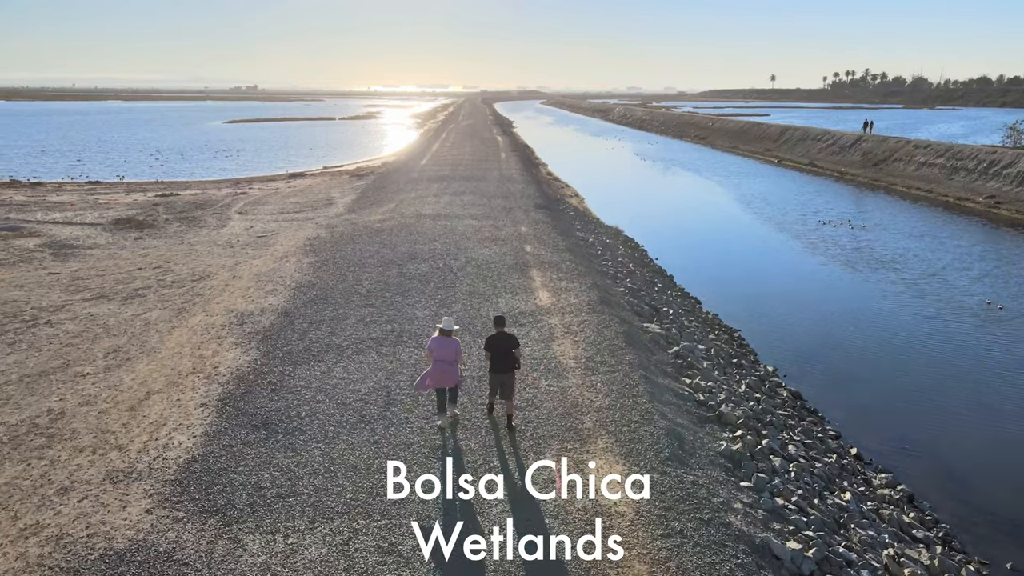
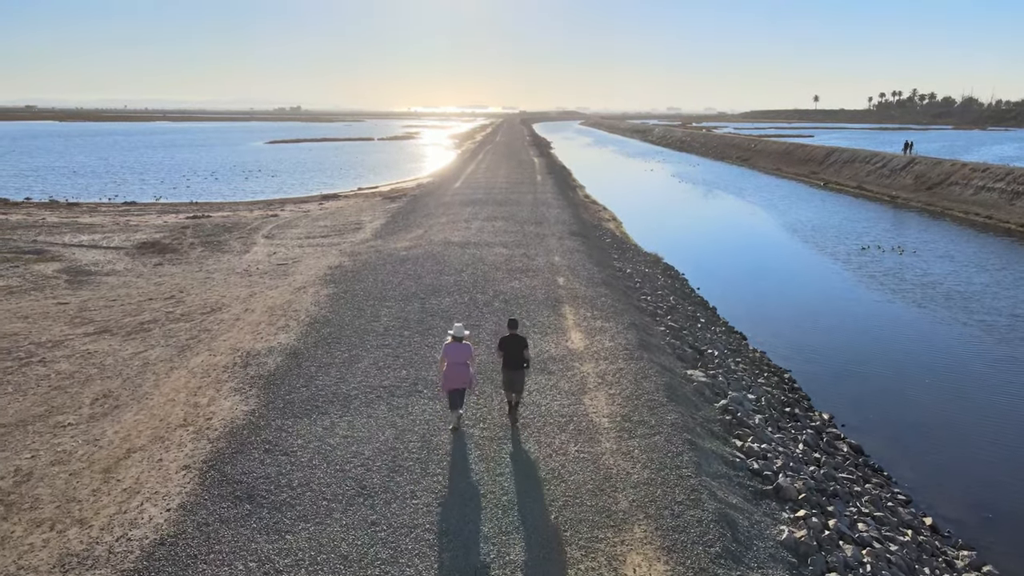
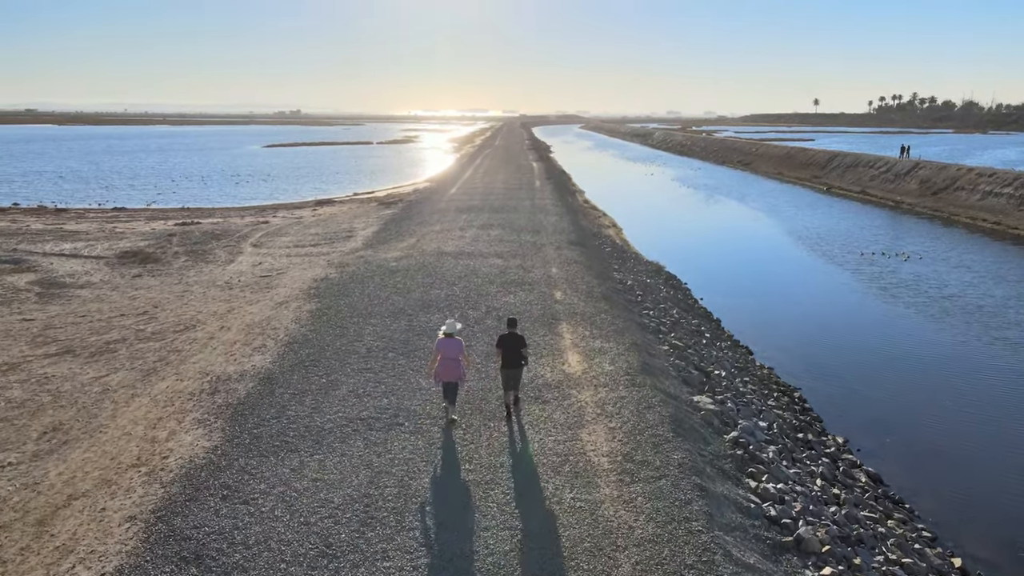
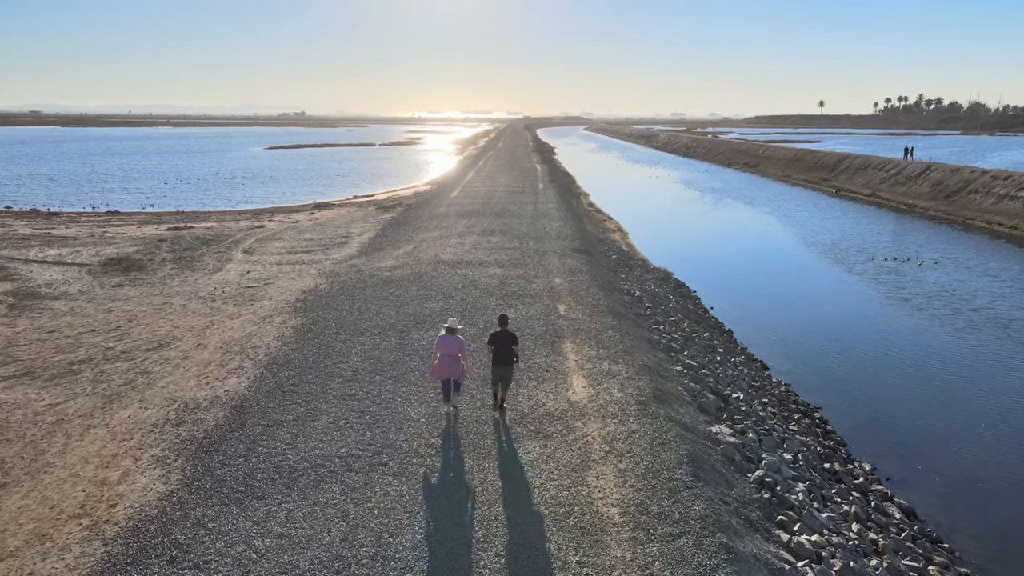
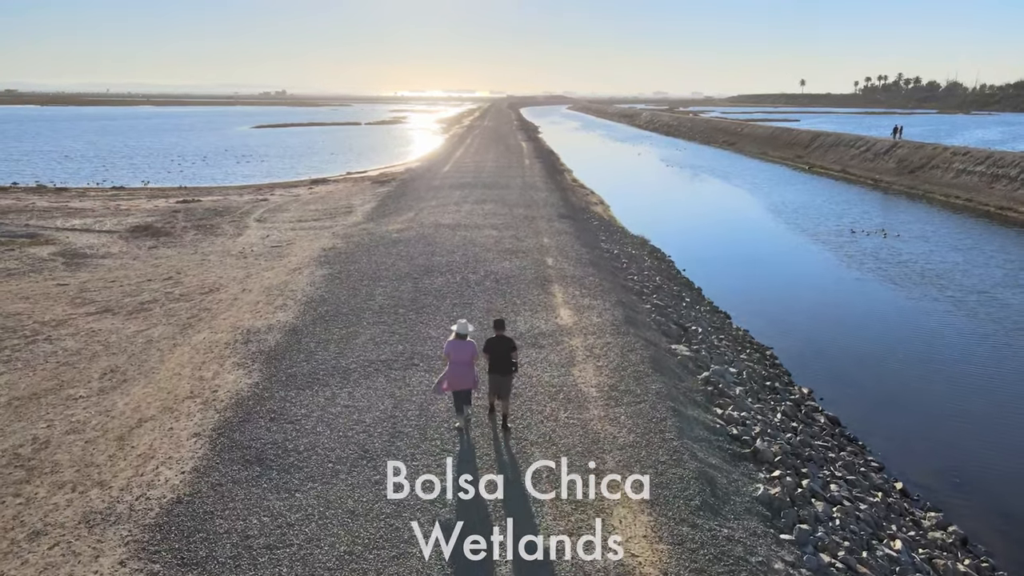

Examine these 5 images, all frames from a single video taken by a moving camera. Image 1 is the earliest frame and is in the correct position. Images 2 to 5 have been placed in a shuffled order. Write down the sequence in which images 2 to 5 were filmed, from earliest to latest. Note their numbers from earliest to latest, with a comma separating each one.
5, 2, 3, 4
